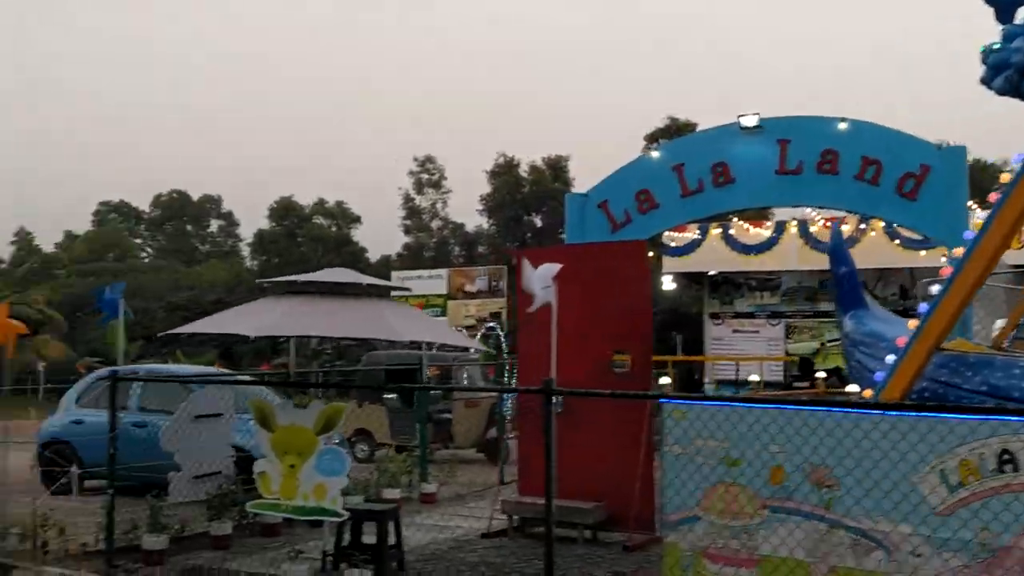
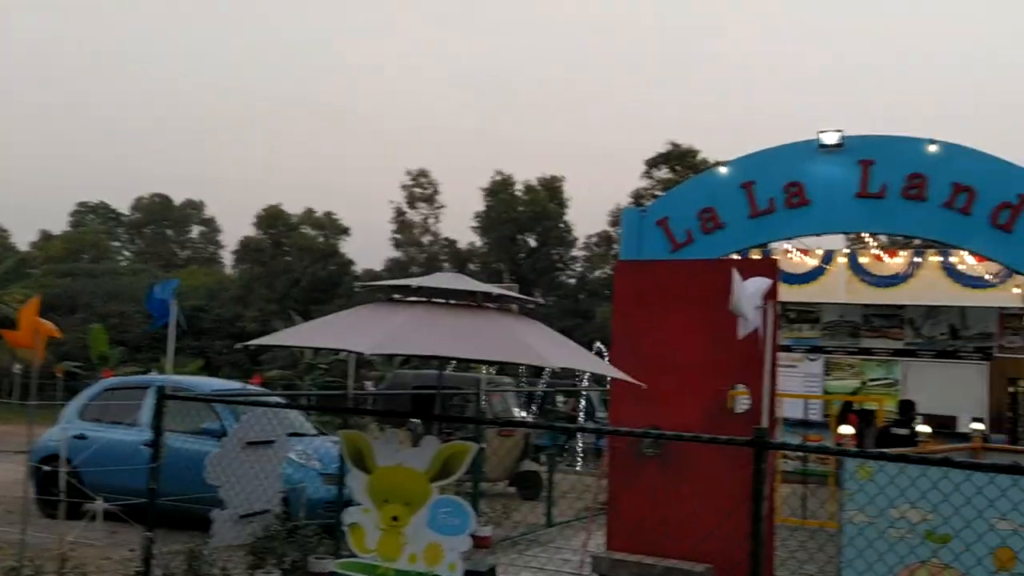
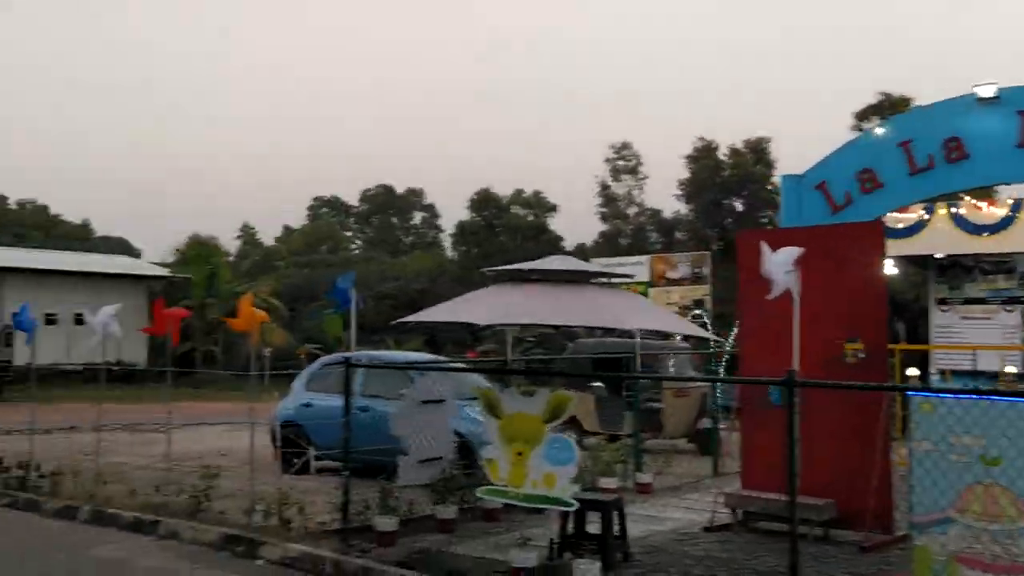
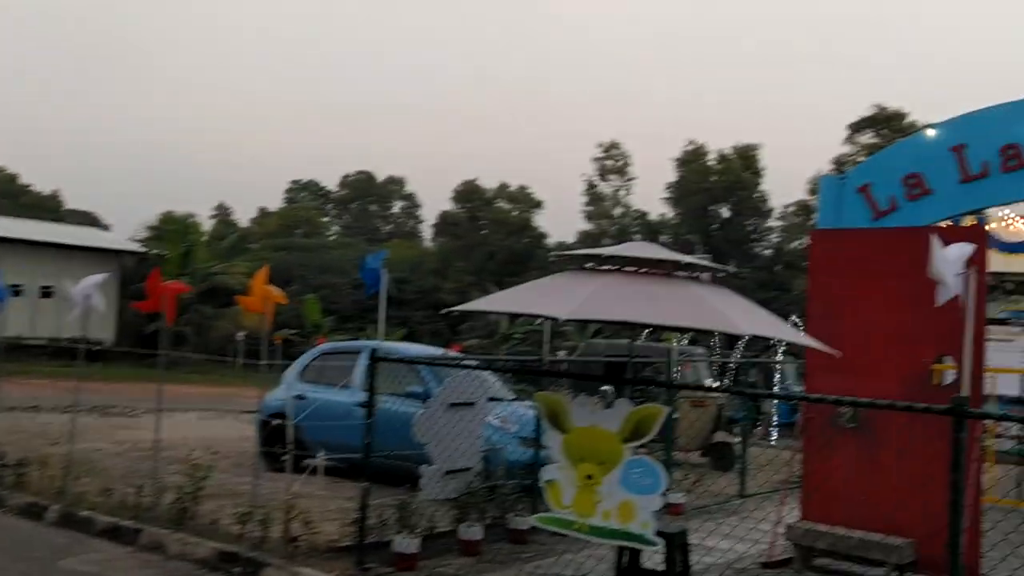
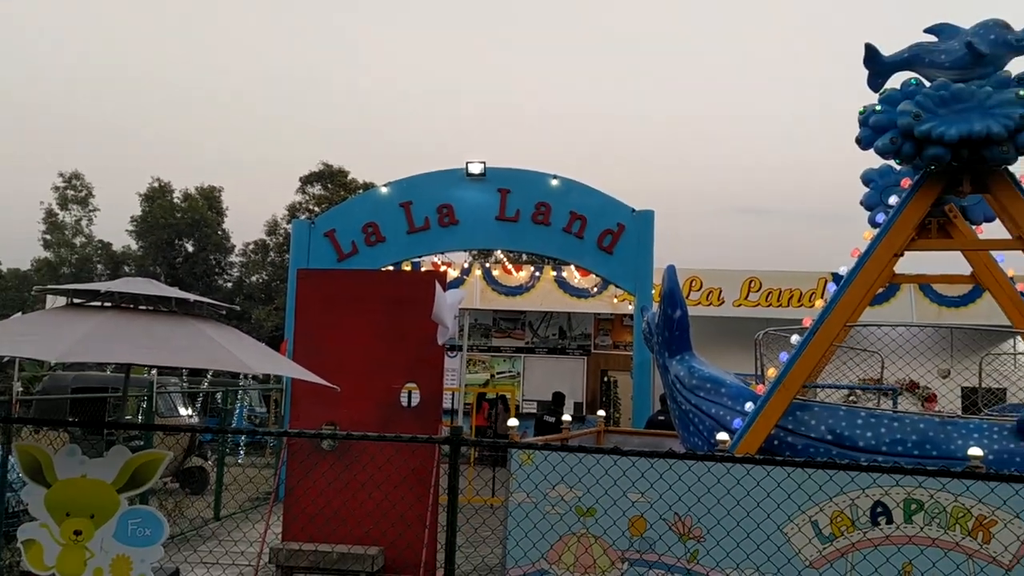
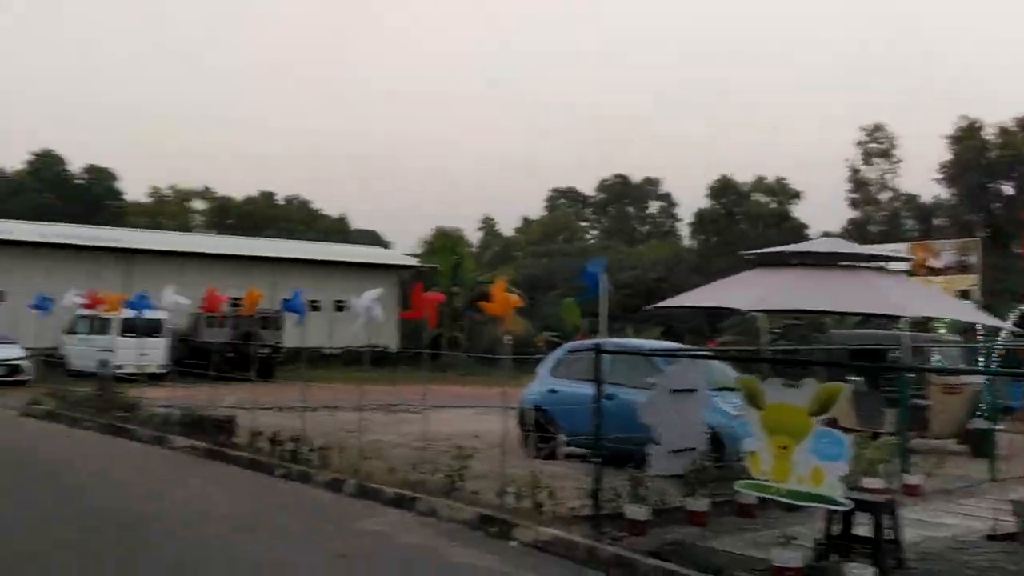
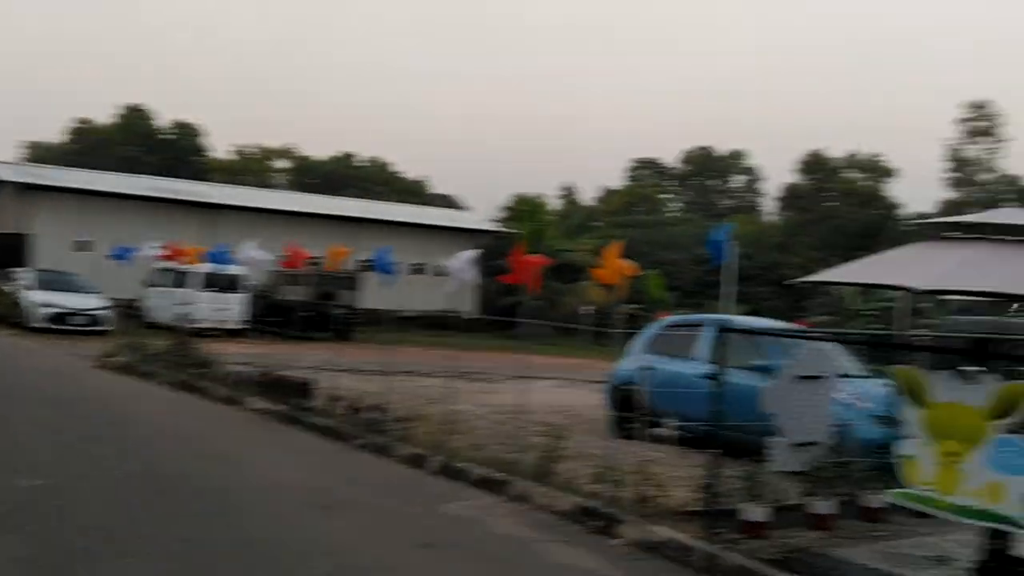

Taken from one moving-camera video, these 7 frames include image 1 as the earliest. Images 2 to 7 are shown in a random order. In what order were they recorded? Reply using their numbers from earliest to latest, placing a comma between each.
3, 6, 7, 4, 2, 5
